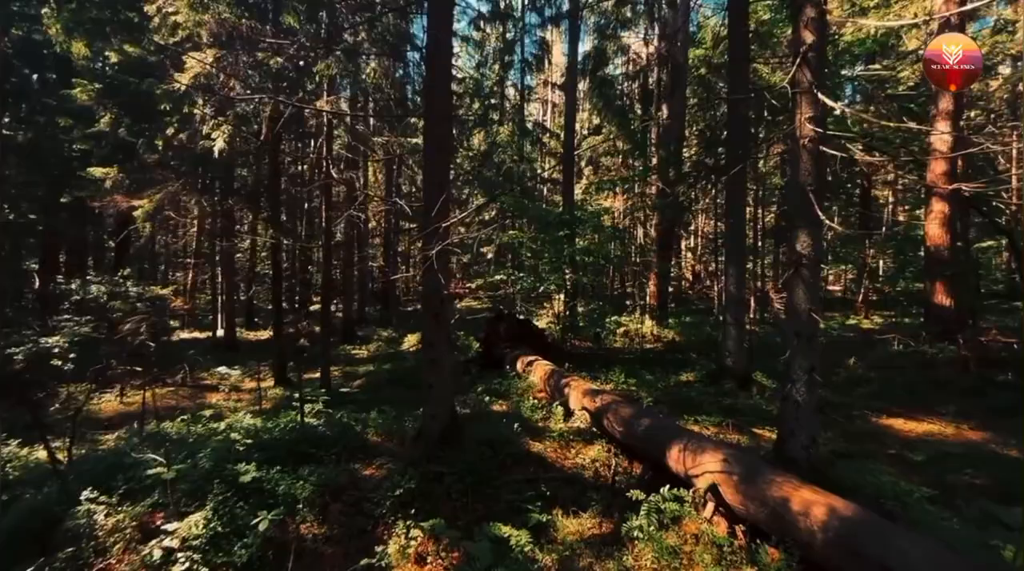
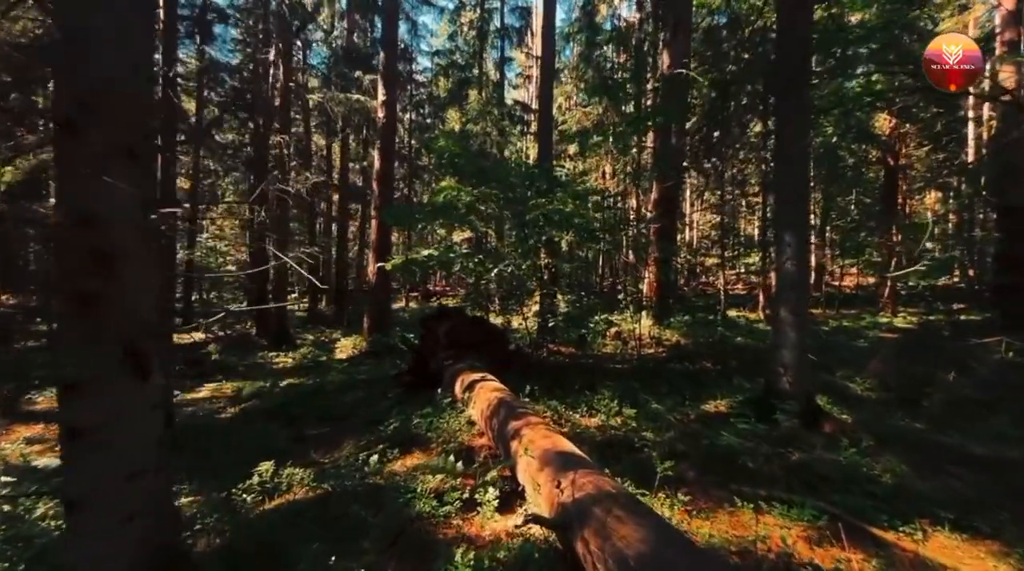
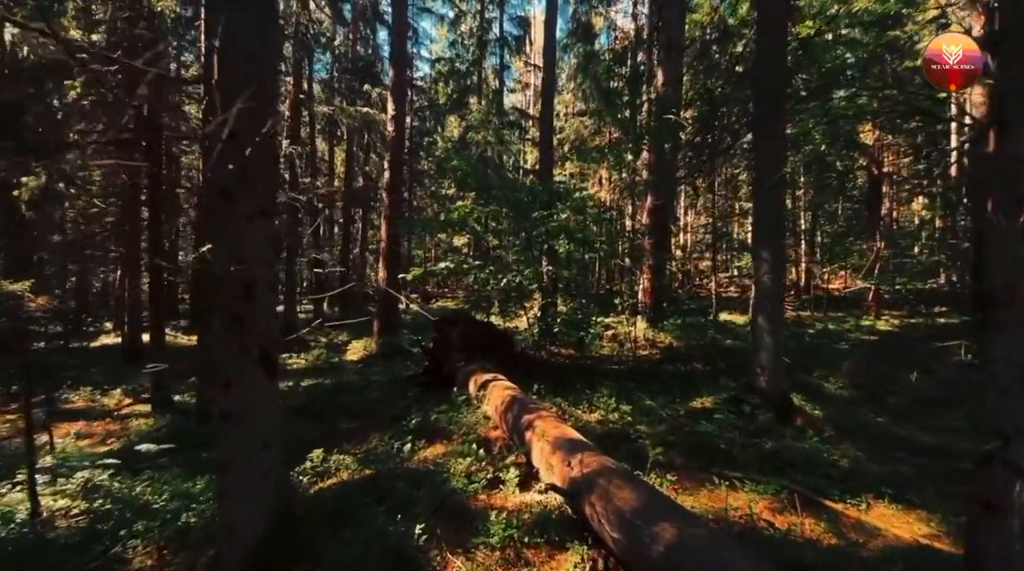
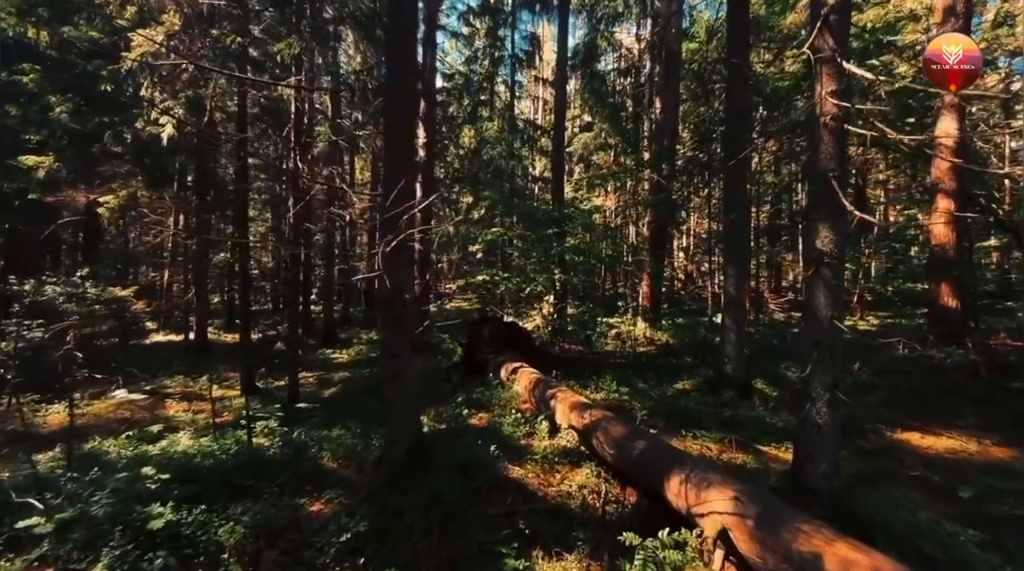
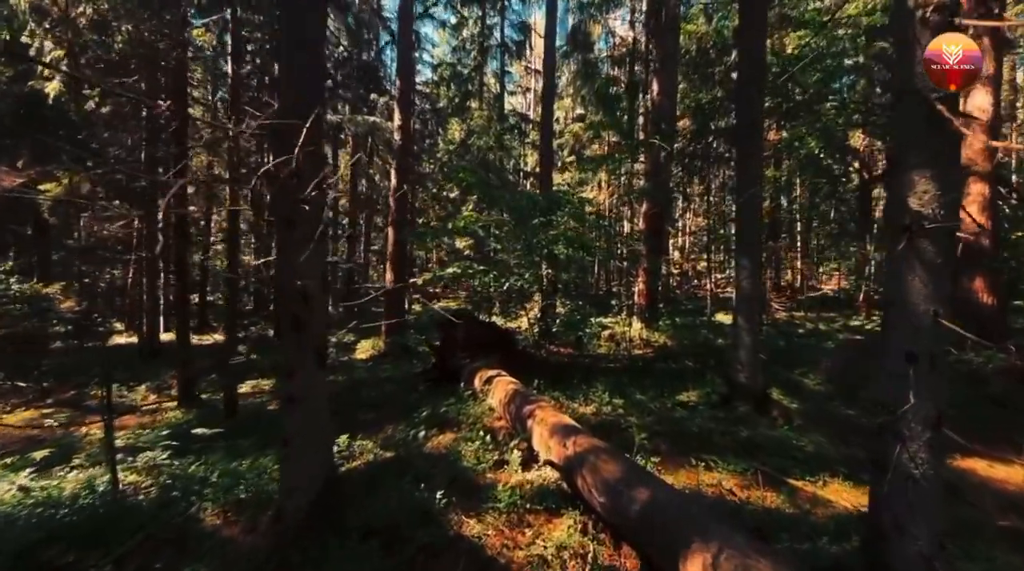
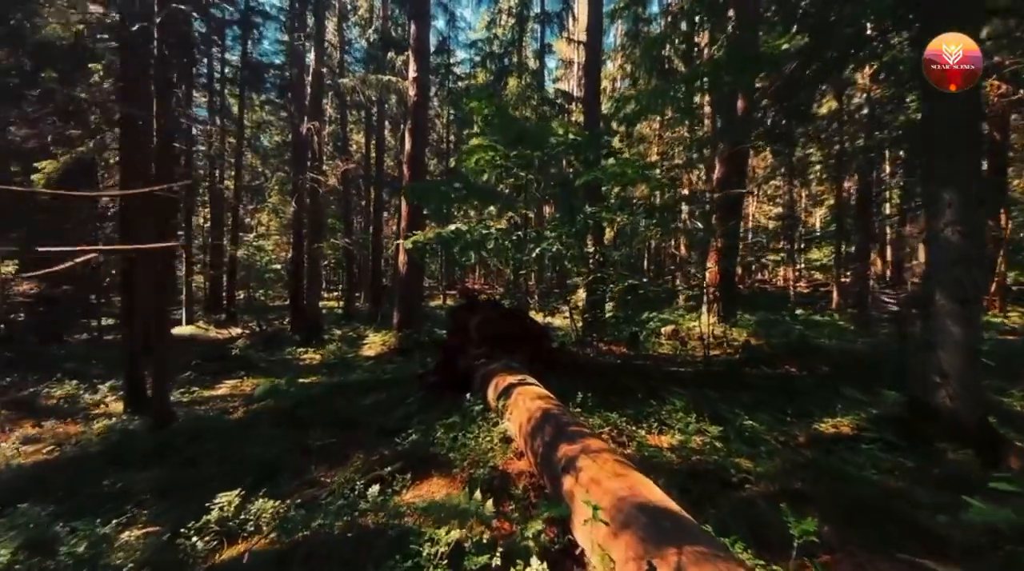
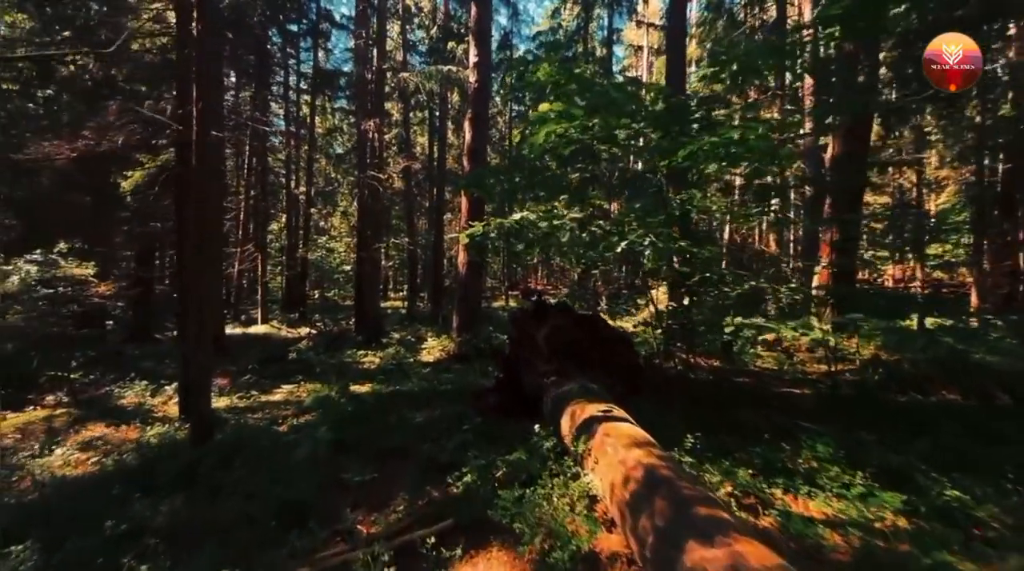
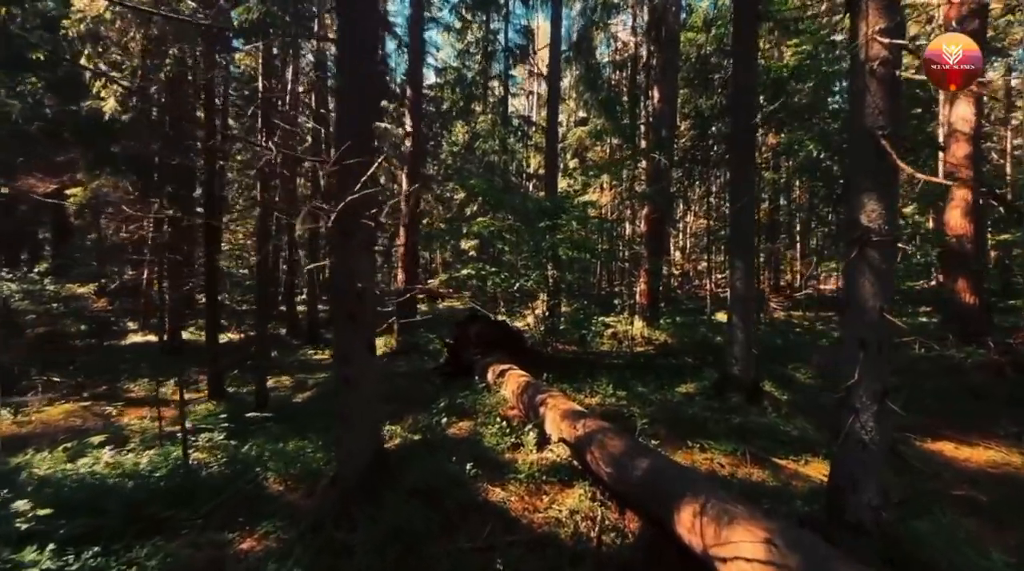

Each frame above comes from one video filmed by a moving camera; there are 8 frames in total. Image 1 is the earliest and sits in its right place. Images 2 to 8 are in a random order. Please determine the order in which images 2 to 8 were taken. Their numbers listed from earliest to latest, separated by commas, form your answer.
4, 8, 5, 3, 2, 6, 7
